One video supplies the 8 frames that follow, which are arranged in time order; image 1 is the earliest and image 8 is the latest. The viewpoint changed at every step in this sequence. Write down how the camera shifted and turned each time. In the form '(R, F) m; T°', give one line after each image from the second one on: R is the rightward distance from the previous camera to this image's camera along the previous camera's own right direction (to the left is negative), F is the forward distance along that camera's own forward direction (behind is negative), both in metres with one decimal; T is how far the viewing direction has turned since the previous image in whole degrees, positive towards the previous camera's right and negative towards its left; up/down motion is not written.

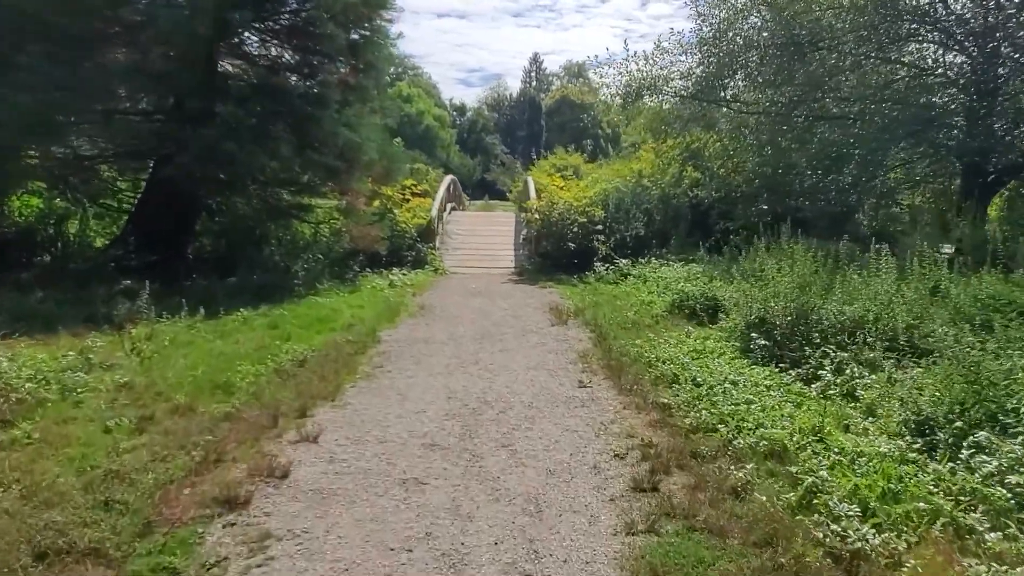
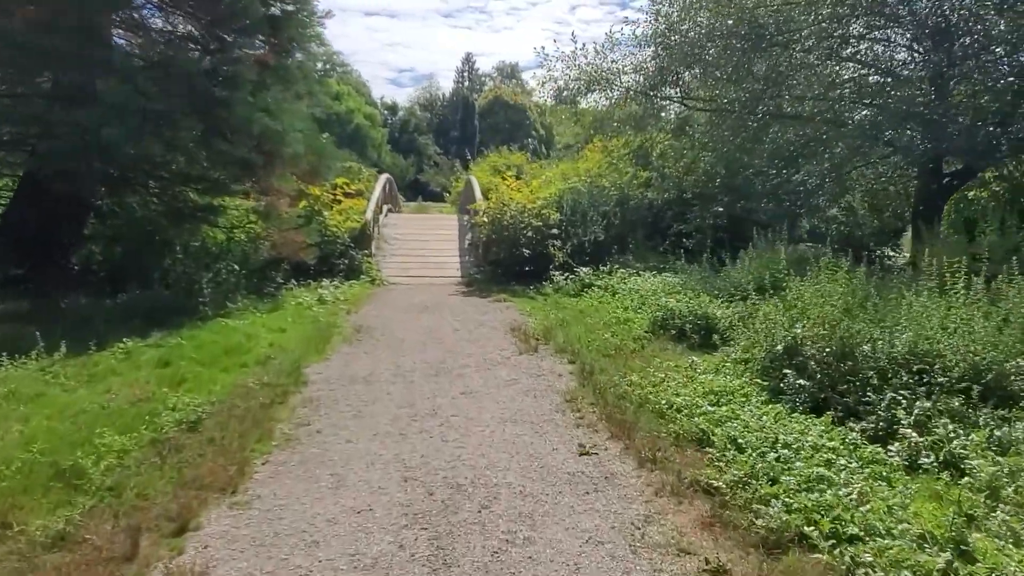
(-0.2, +1.5) m; +5°
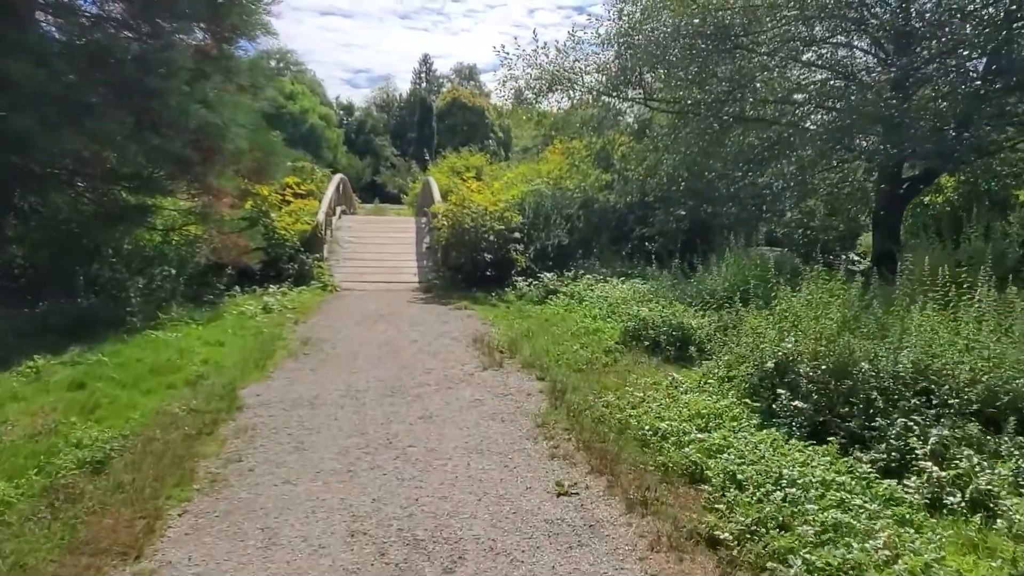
(0.0, +0.6) m; +3°
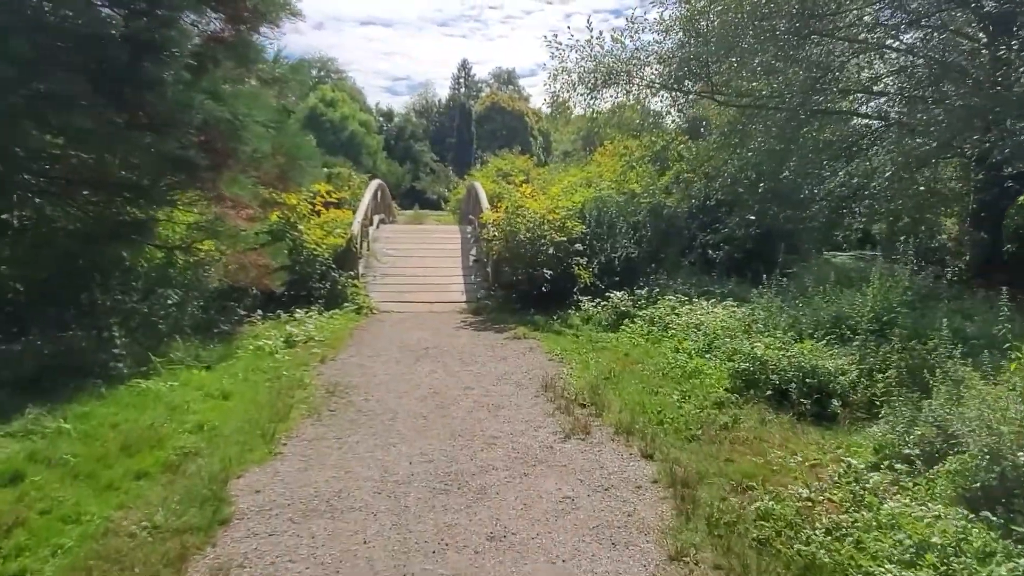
(-0.3, +1.6) m; -3°
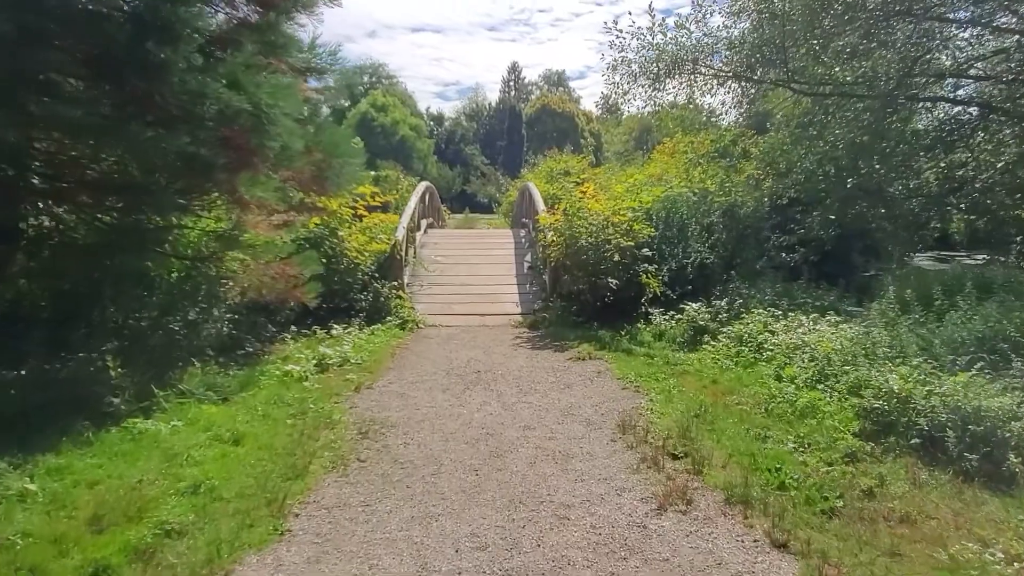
(-0.1, +1.1) m; -4°
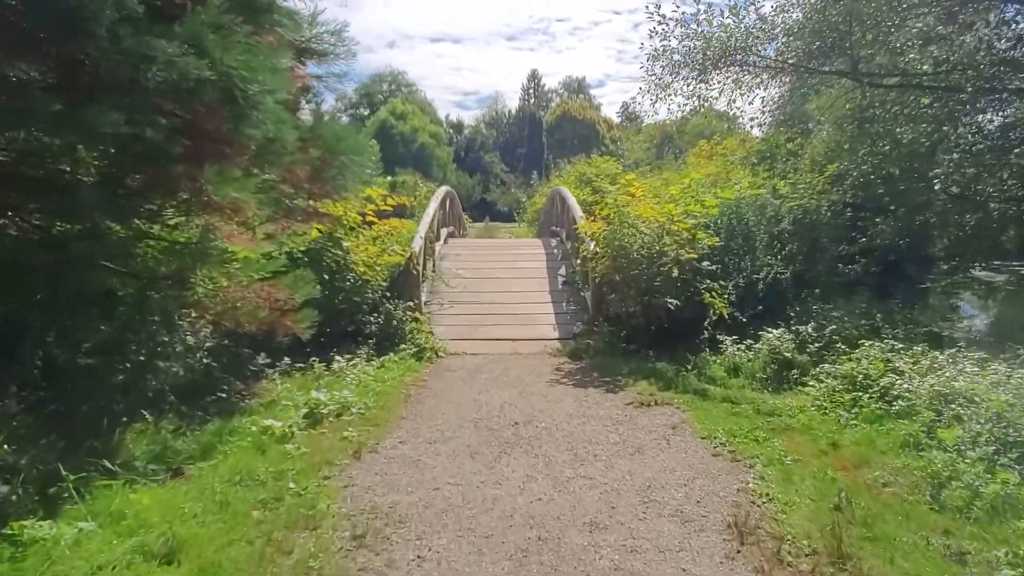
(-0.2, +1.5) m; -1°
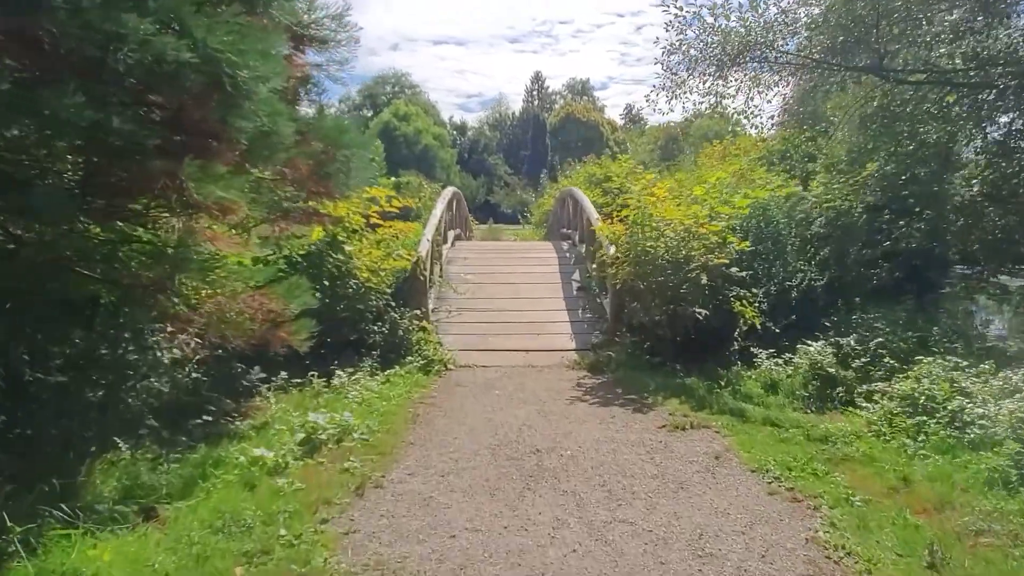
(-0.1, +0.6) m; 0°
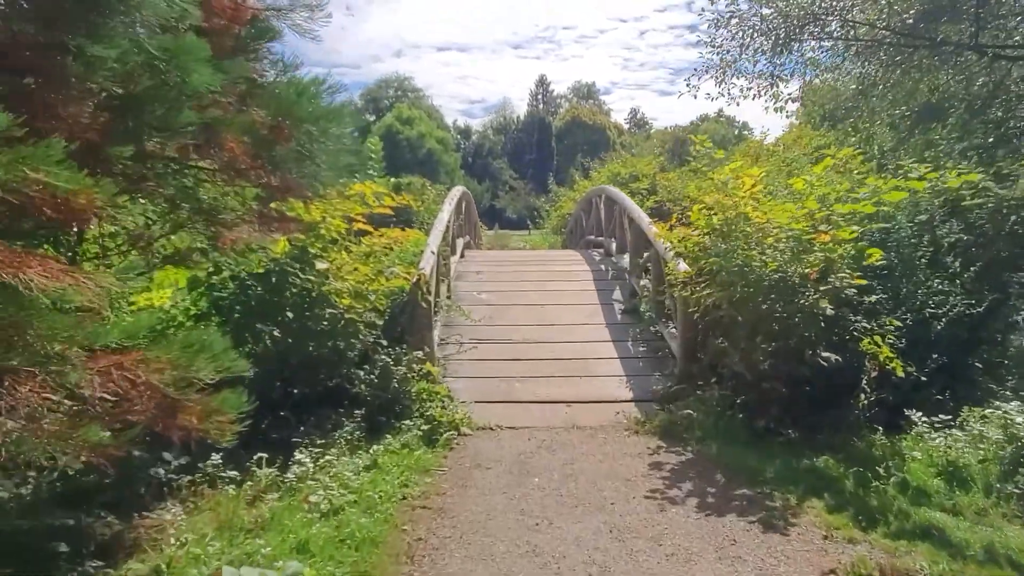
(-0.3, +2.1) m; 0°
